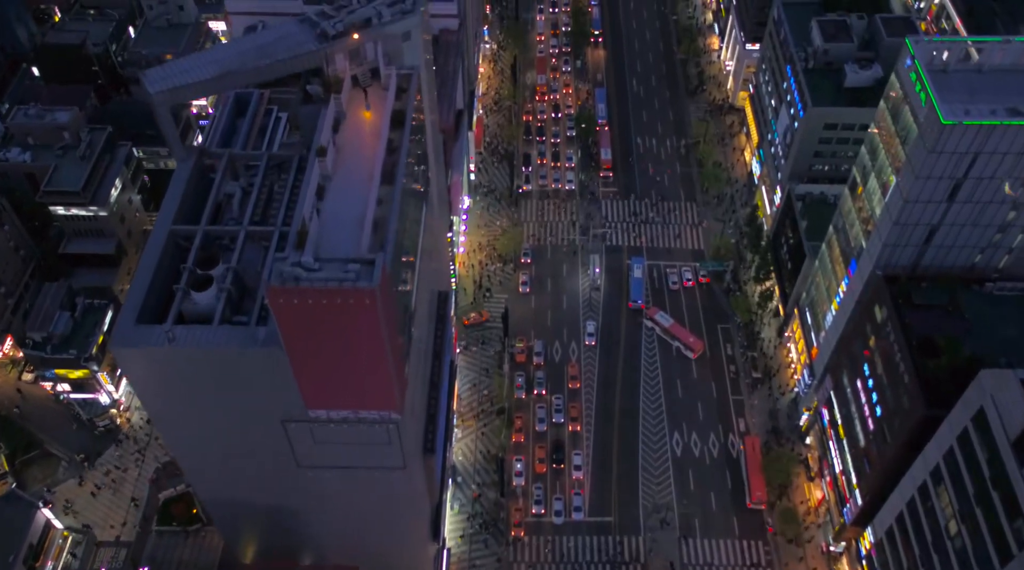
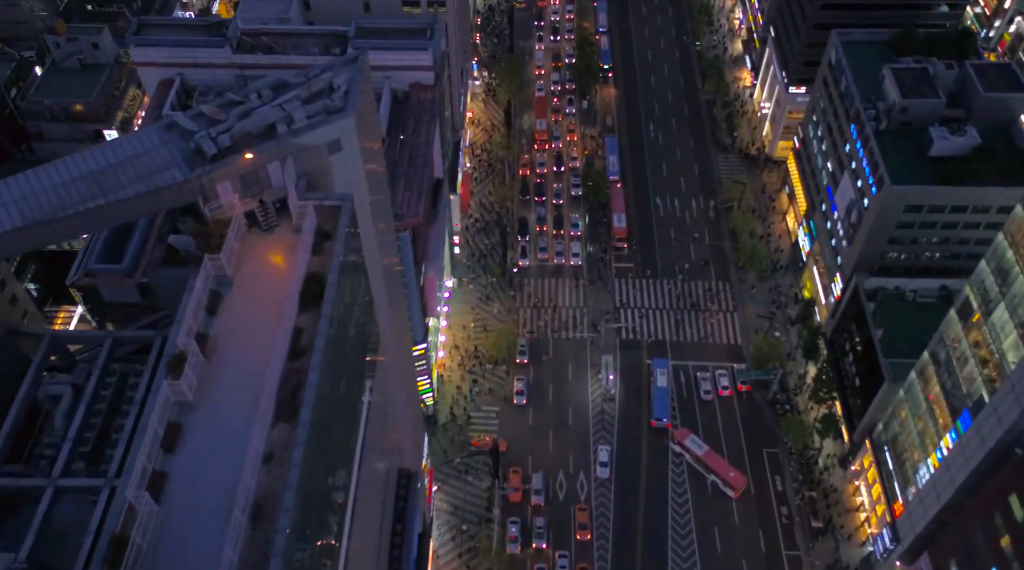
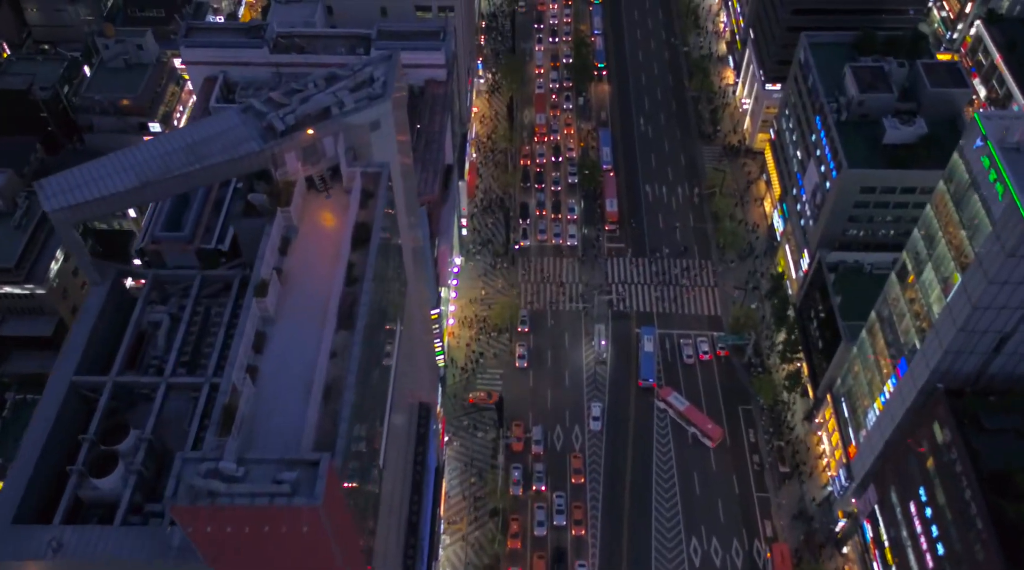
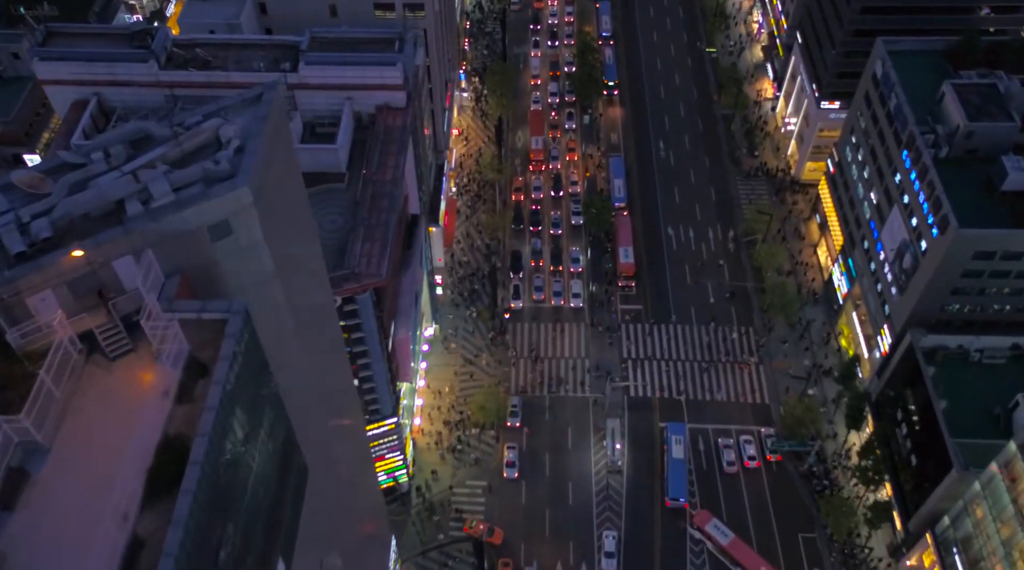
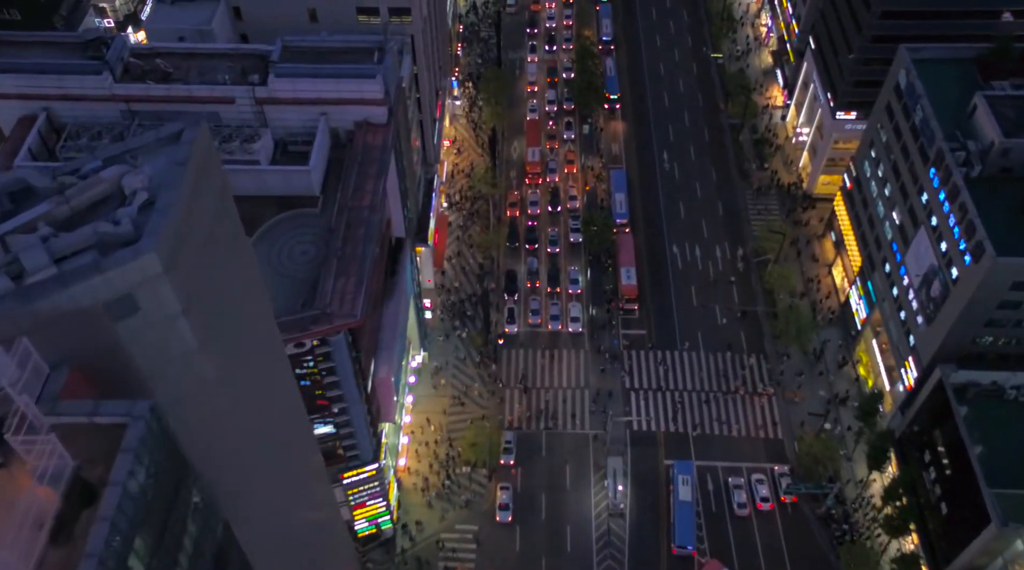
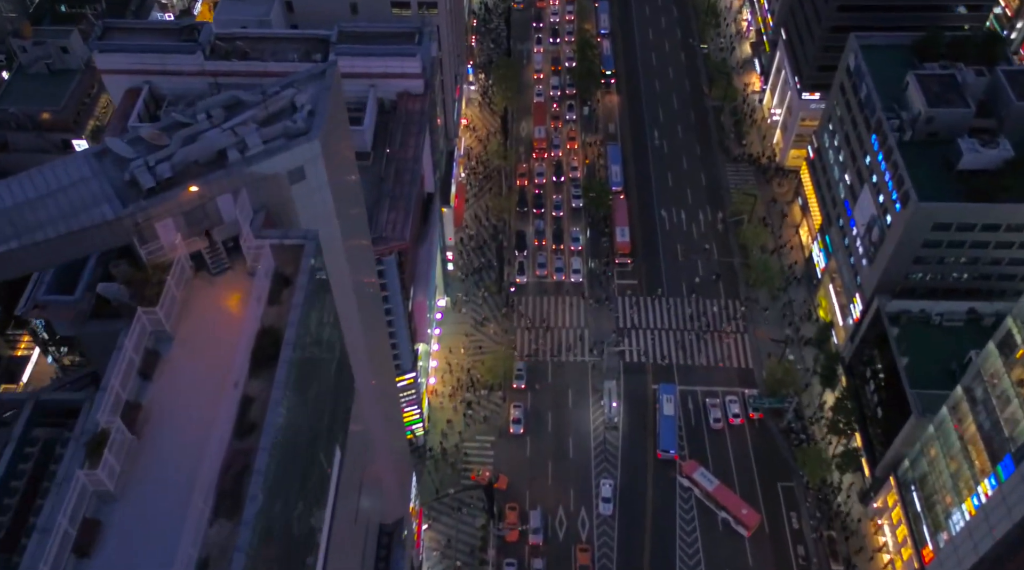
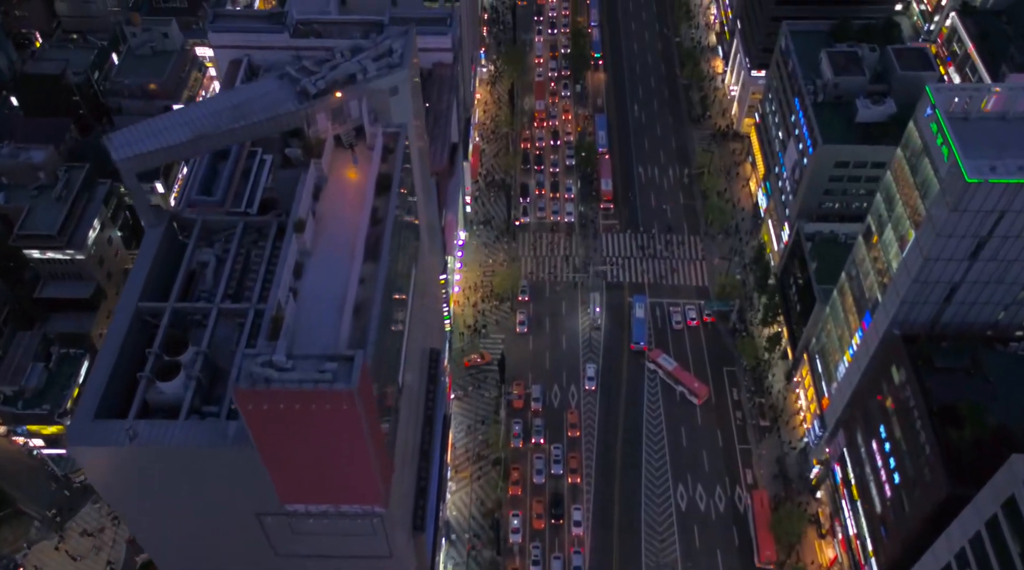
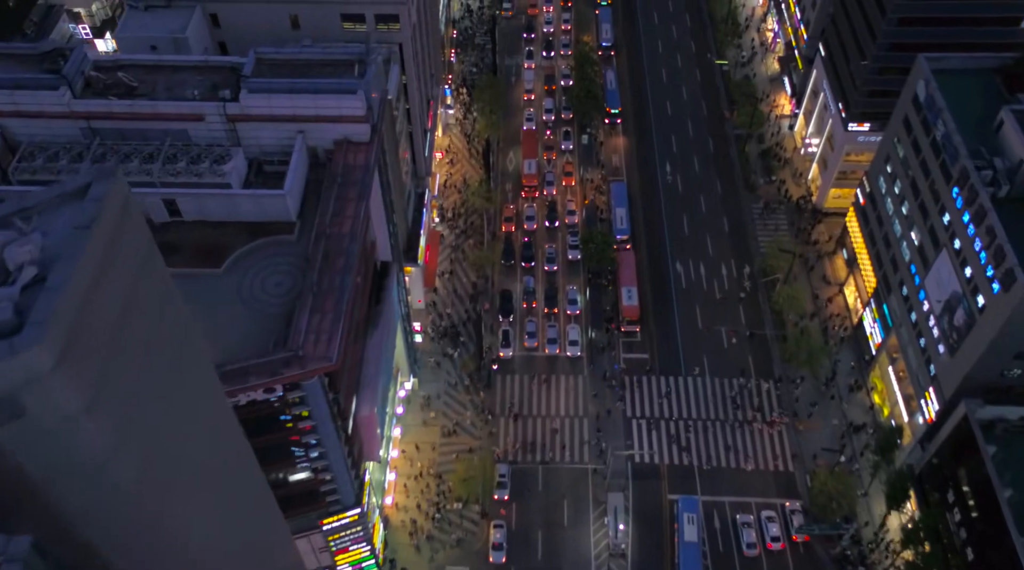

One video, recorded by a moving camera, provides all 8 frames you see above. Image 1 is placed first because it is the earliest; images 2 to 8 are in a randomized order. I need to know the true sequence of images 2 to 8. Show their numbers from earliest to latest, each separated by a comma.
7, 3, 2, 6, 4, 5, 8
